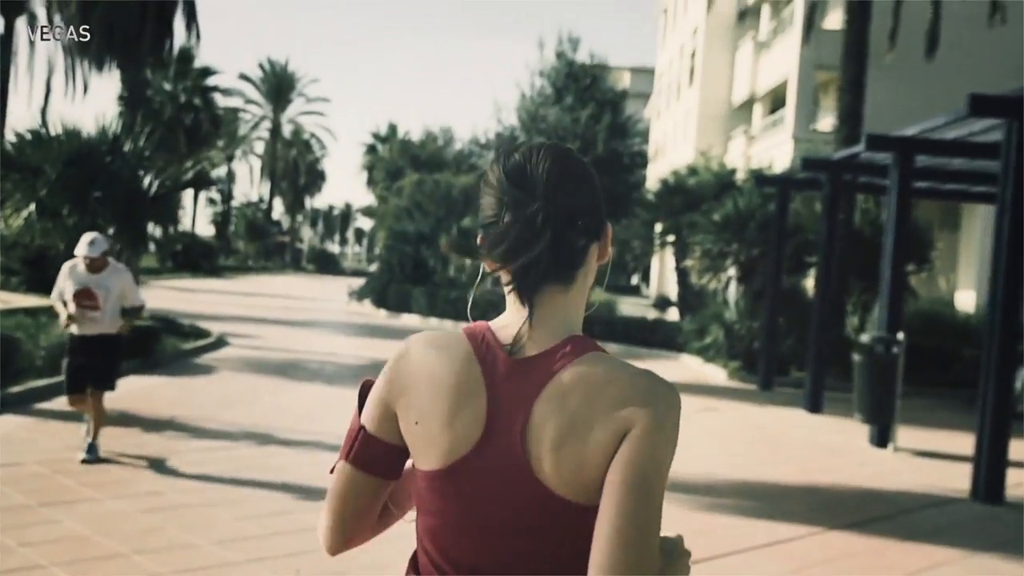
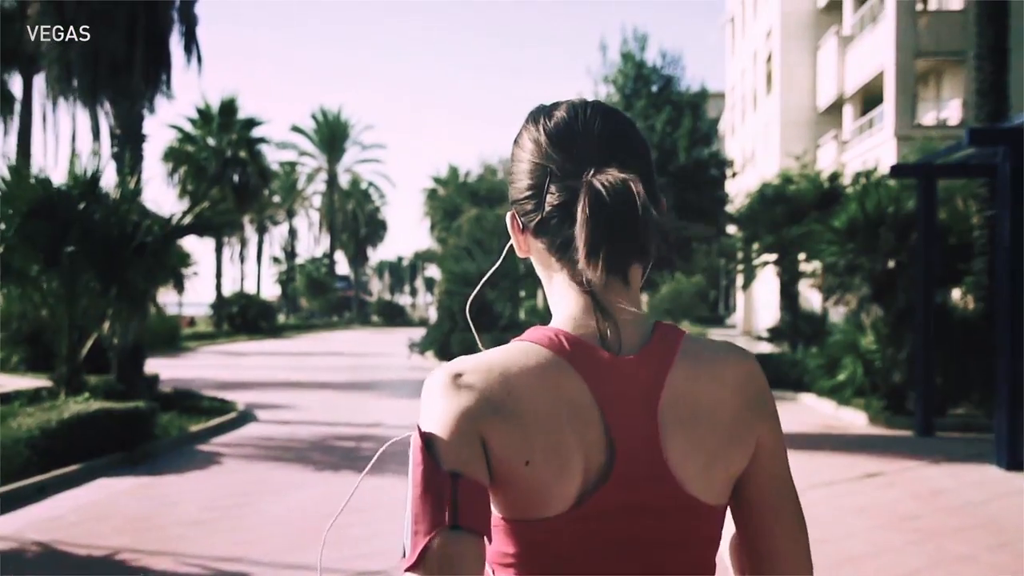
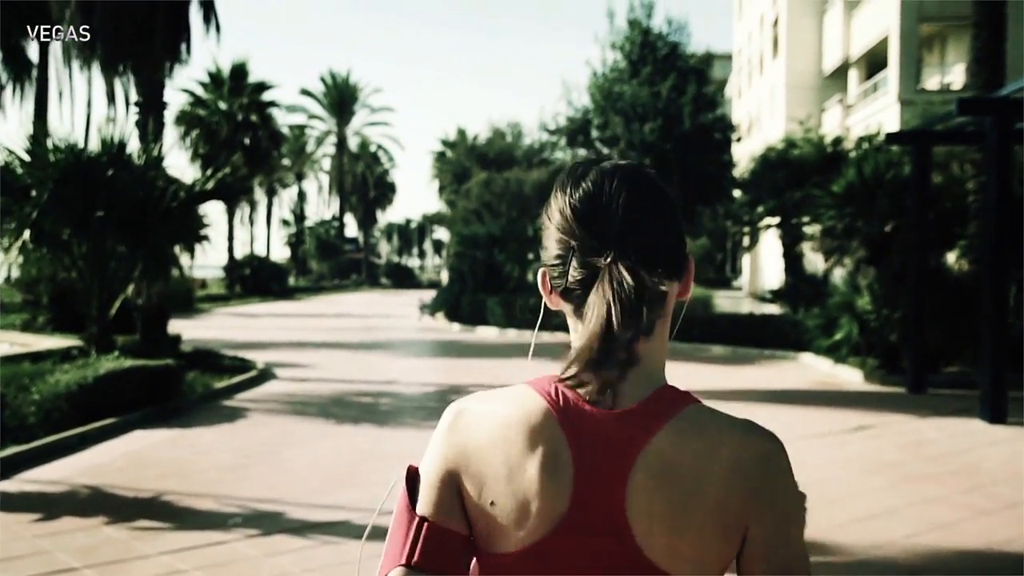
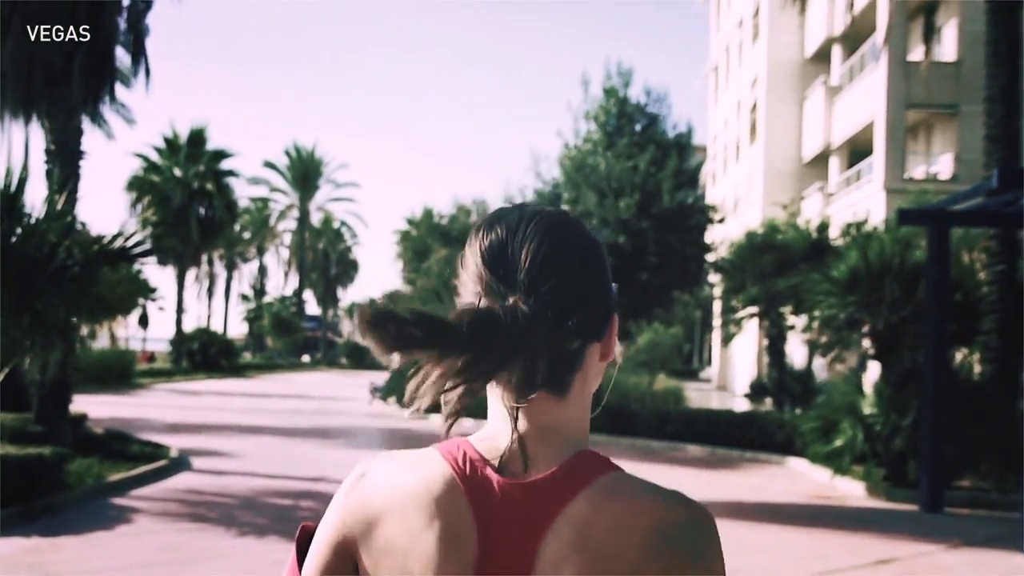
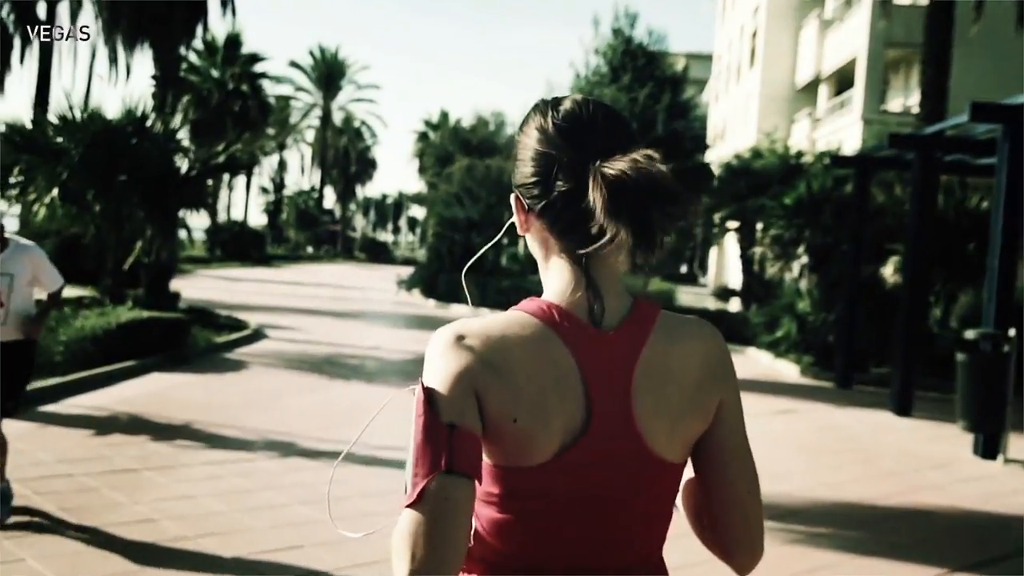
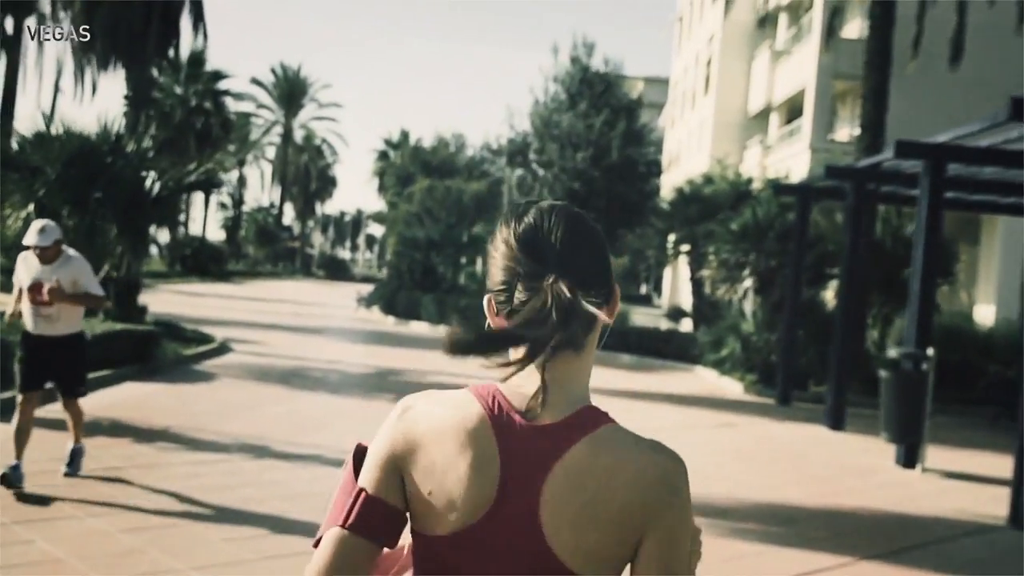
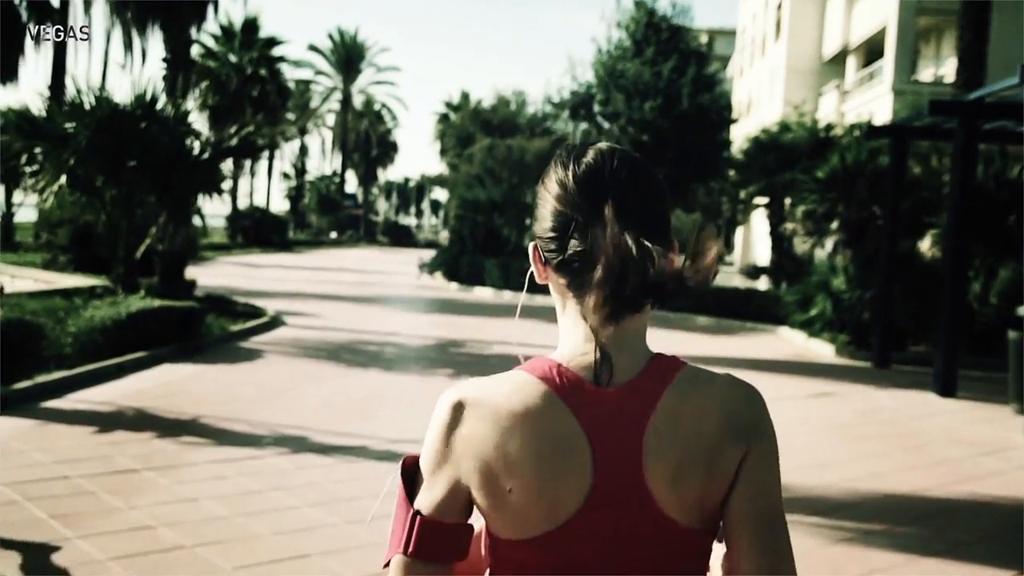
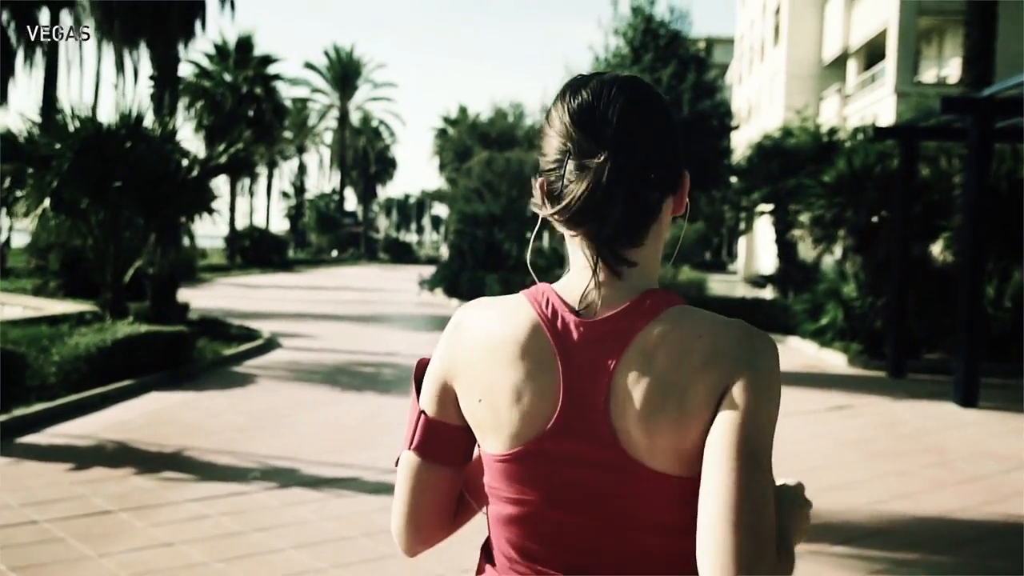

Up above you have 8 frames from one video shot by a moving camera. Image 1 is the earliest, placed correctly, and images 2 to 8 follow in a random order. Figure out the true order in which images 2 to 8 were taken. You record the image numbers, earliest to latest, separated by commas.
6, 5, 7, 8, 3, 2, 4
